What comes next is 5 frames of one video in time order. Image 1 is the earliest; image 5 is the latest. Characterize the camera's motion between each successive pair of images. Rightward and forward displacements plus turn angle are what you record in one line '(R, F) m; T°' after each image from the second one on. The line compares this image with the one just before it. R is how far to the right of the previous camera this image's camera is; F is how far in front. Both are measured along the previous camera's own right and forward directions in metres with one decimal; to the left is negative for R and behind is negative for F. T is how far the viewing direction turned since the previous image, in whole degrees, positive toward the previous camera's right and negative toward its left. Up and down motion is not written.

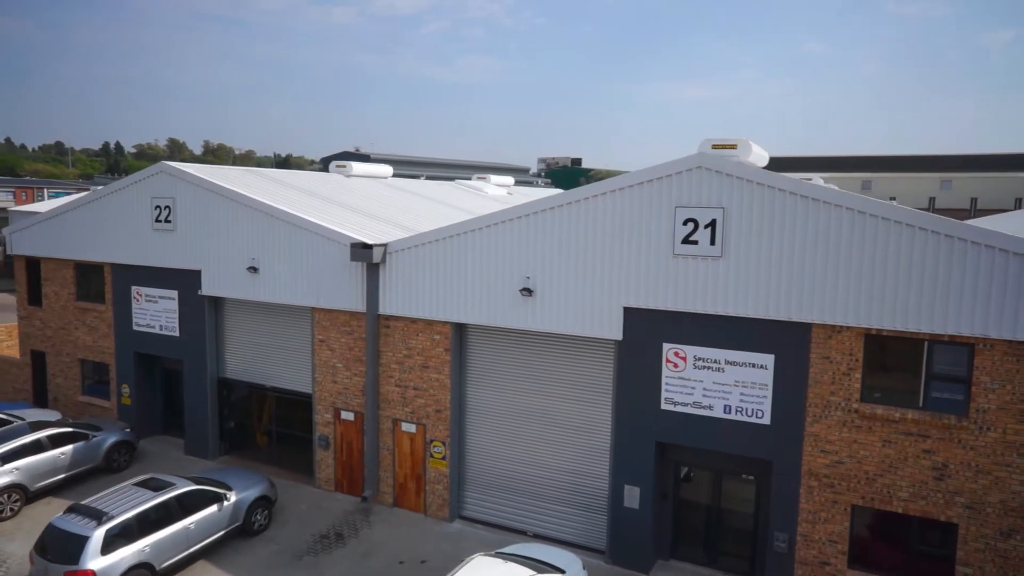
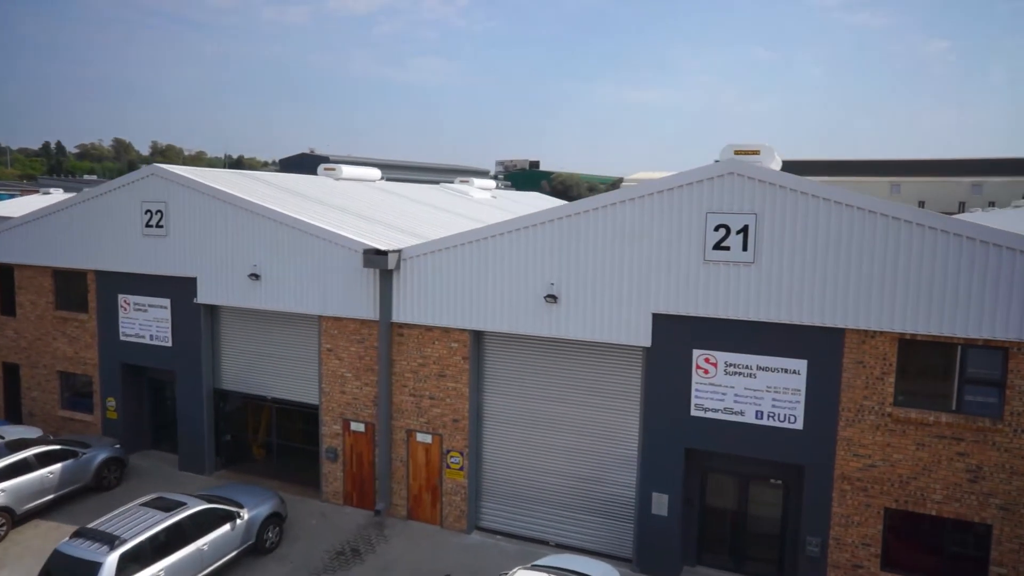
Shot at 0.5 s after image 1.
(-1.3, +0.3) m; +3°
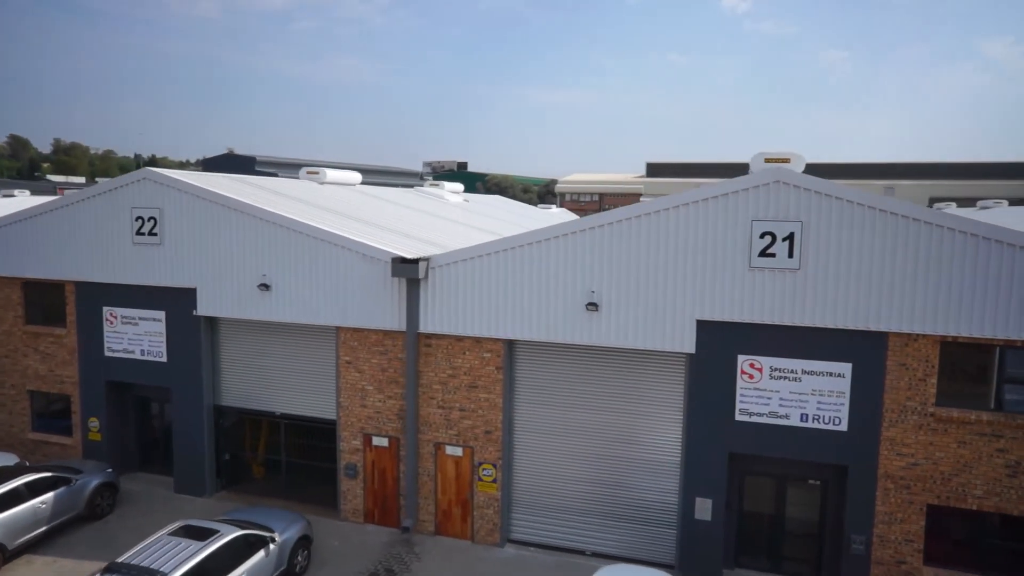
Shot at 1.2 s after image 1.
(-2.1, +0.3) m; +6°
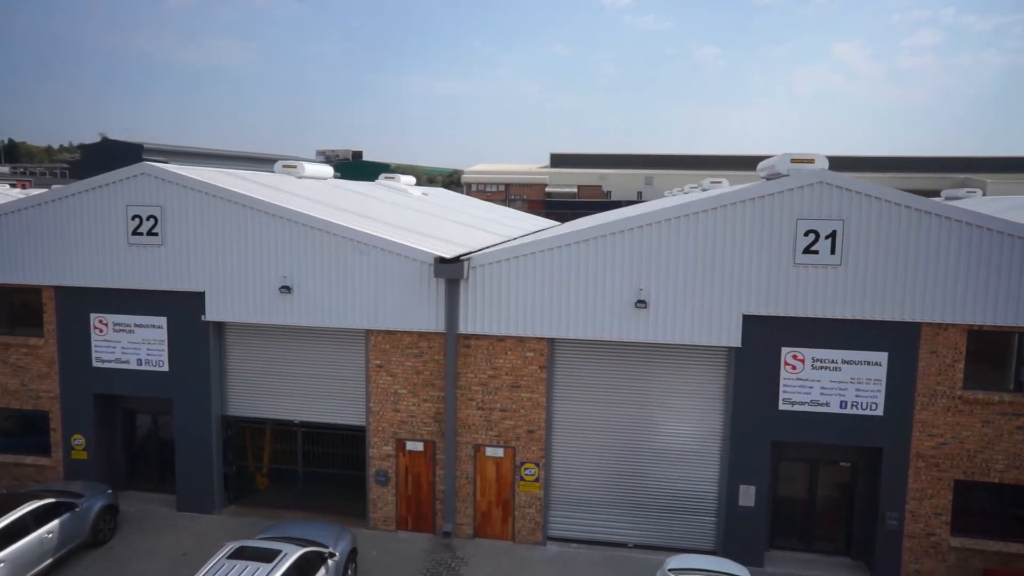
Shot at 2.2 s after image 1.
(-2.8, +0.3) m; +8°
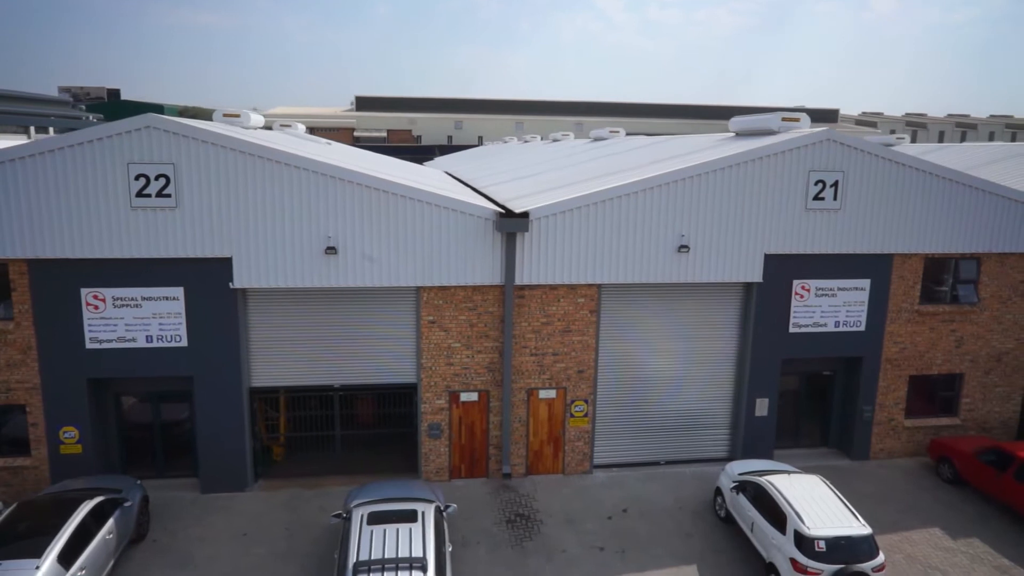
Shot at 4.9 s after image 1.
(-5.4, +0.2) m; +17°
